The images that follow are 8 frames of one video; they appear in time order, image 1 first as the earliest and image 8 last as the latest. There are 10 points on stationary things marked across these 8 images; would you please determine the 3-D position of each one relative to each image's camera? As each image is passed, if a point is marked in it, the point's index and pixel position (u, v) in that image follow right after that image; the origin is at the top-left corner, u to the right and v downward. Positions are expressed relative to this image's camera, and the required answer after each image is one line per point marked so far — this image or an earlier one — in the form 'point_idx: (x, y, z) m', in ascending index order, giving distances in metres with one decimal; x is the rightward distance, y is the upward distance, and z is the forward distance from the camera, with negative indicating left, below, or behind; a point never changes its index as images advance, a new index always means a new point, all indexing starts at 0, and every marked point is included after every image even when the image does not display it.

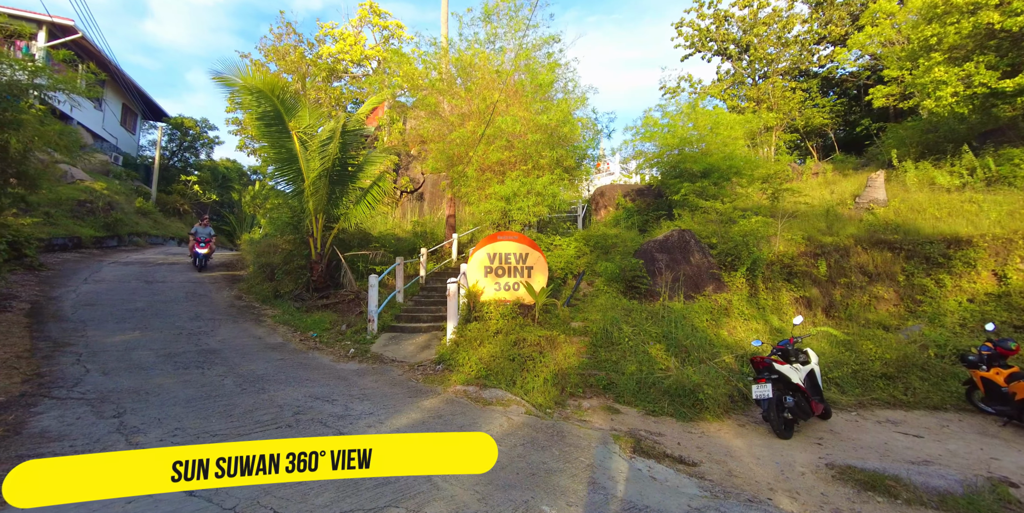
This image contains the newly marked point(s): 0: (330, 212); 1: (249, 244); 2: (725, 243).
0: (-4.0, +1.0, +9.8) m
1: (-9.1, +0.4, +15.1) m
2: (+4.4, +0.3, +9.0) m
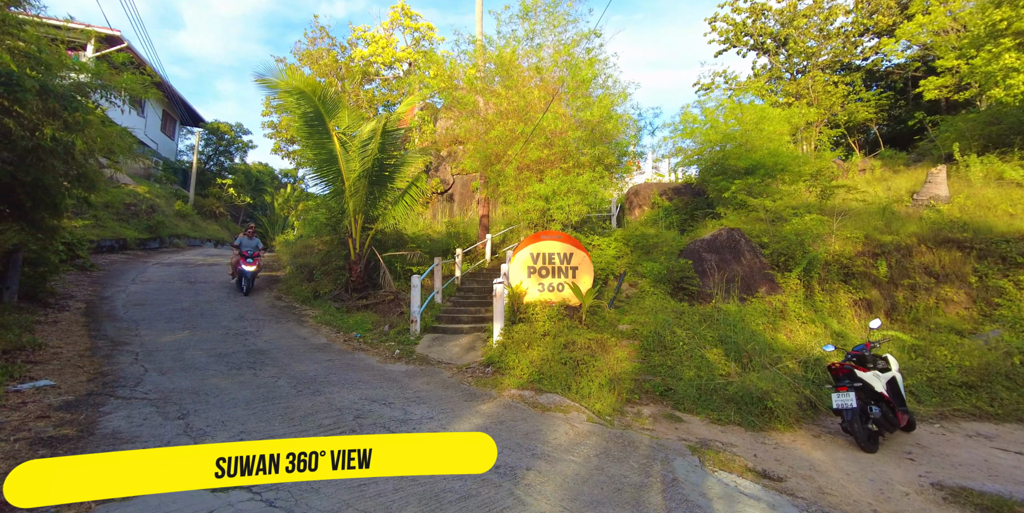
0: (-3.2, +1.0, +9.8) m
1: (-7.9, +0.4, +15.4) m
2: (+5.2, +0.3, +8.6) m
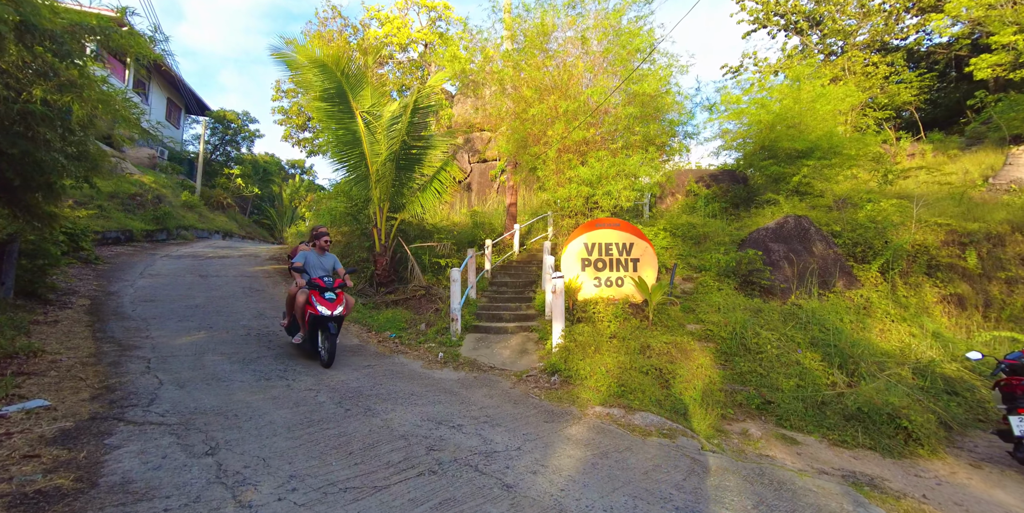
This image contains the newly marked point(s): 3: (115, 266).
0: (-2.4, +1.2, +9.0) m
1: (-7.1, +0.7, +14.6) m
2: (+6.0, +0.4, +7.7) m
3: (-9.1, -0.2, +10.1) m
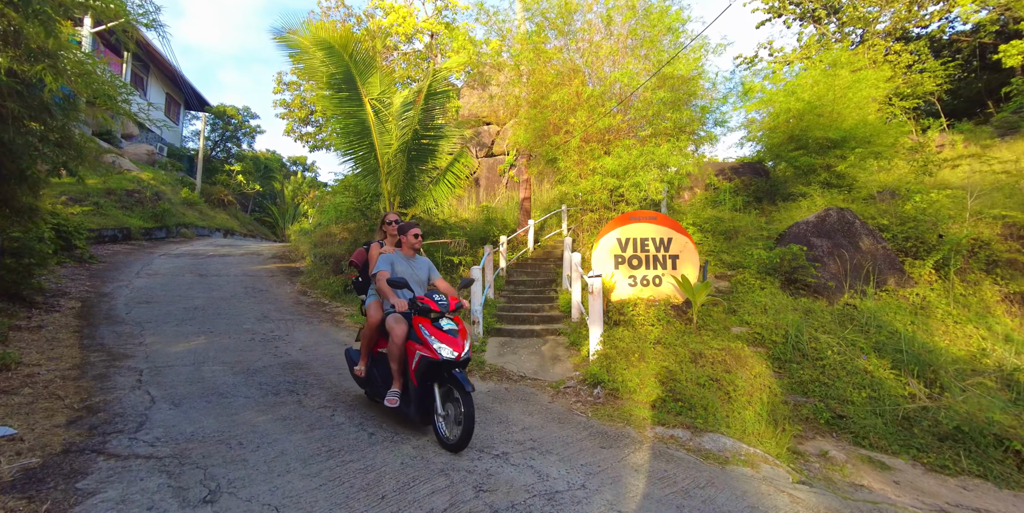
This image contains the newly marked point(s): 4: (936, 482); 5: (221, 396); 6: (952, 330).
0: (-2.0, +1.2, +8.5) m
1: (-6.7, +0.7, +14.1) m
2: (+6.3, +0.5, +7.2) m
3: (-8.7, -0.2, +9.5) m
4: (+3.1, -1.6, +3.2) m
5: (-2.4, -1.1, +3.6) m
6: (+5.6, -0.9, +5.6) m
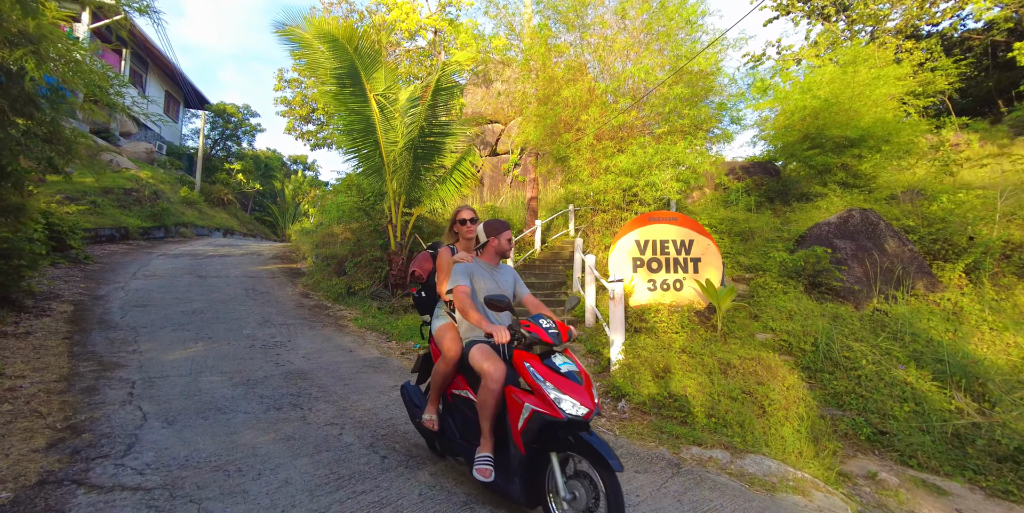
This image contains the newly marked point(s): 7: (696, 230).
0: (-1.9, +1.2, +8.2) m
1: (-6.6, +0.7, +13.8) m
2: (+6.5, +0.5, +6.9) m
3: (-8.6, -0.2, +9.3) m
4: (+3.3, -1.7, +2.9) m
5: (-2.2, -1.2, +3.3) m
6: (+5.8, -1.0, +5.3) m
7: (+2.3, +0.3, +5.6) m
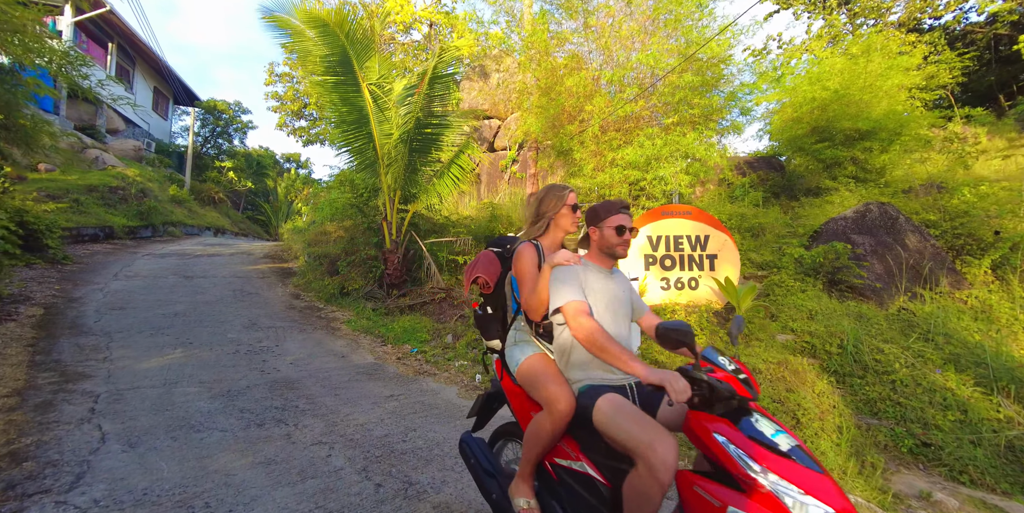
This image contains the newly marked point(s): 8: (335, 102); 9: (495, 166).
0: (-1.9, +1.2, +7.8) m
1: (-6.6, +0.7, +13.4) m
2: (+6.5, +0.5, +6.6) m
3: (-8.6, -0.2, +8.8) m
4: (+3.3, -1.7, +2.6) m
5: (-2.2, -1.2, +3.0) m
6: (+5.8, -0.9, +5.0) m
7: (+2.4, +0.4, +5.2) m
8: (-2.9, +2.5, +7.1) m
9: (-0.6, +3.5, +16.7) m
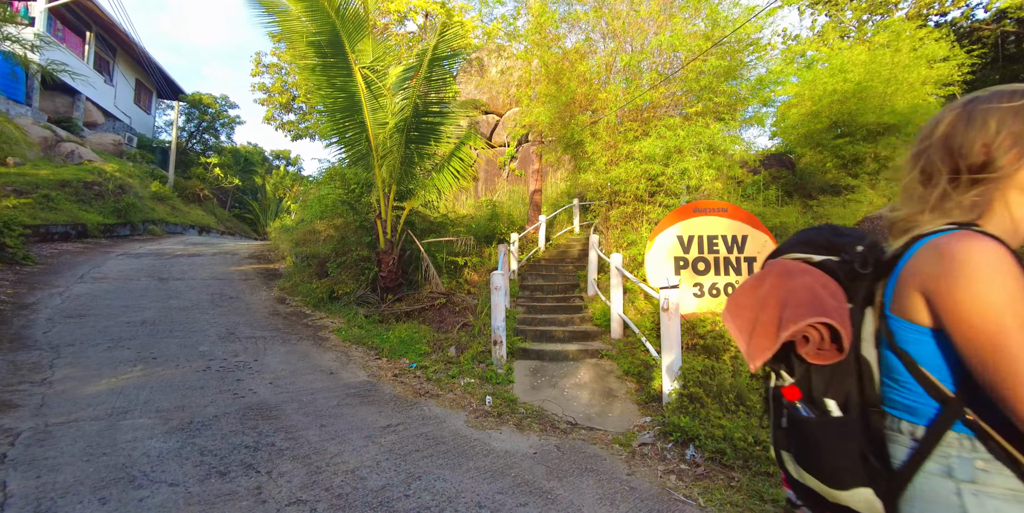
0: (-1.8, +1.2, +7.2) m
1: (-6.6, +0.7, +12.6) m
2: (+6.6, +0.5, +6.0) m
3: (-8.5, -0.2, +8.0) m
4: (+3.5, -1.7, +2.0) m
5: (-2.0, -1.2, +2.3) m
6: (+6.0, -1.0, +4.4) m
7: (+2.5, +0.3, +4.7) m
8: (-2.8, +2.5, +6.4) m
9: (-0.7, +3.5, +16.1) m
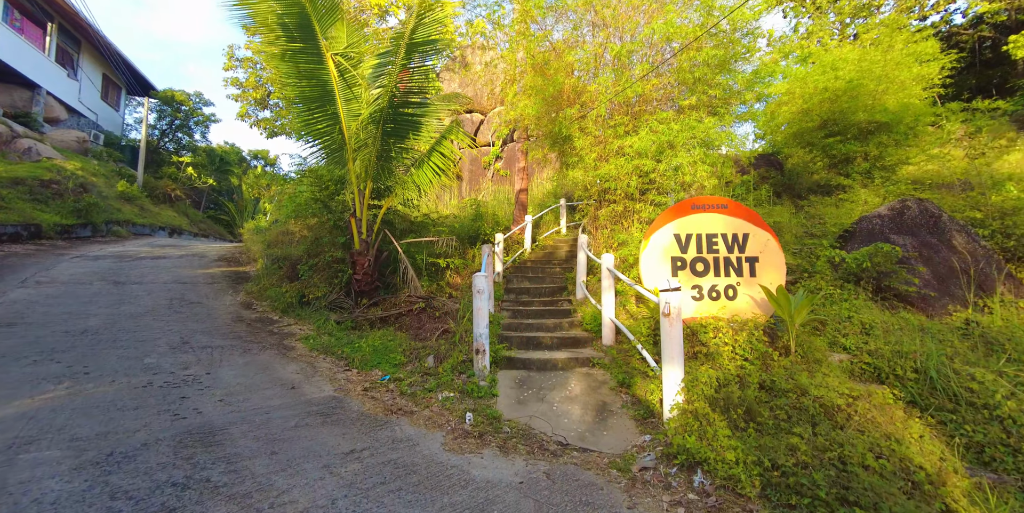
0: (-2.0, +1.2, +6.7) m
1: (-7.0, +0.7, +12.0) m
2: (+6.4, +0.5, +5.9) m
3: (-8.8, -0.2, +7.3) m
4: (+3.4, -1.7, +1.7) m
5: (-2.1, -1.2, +1.8) m
6: (+5.8, -0.9, +4.2) m
7: (+2.4, +0.4, +4.3) m
8: (-3.0, +2.5, +5.9) m
9: (-1.2, +3.4, +15.7) m
